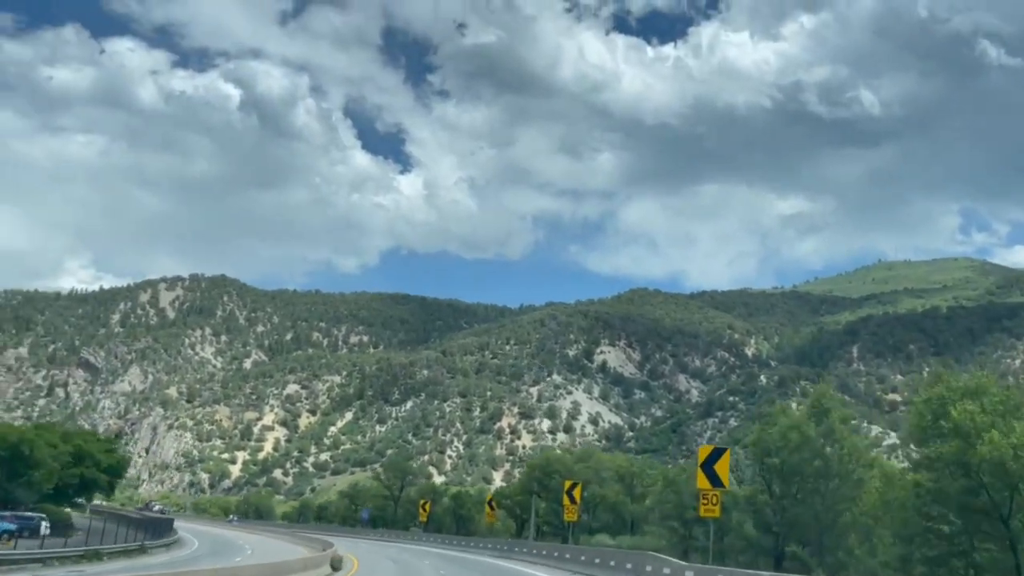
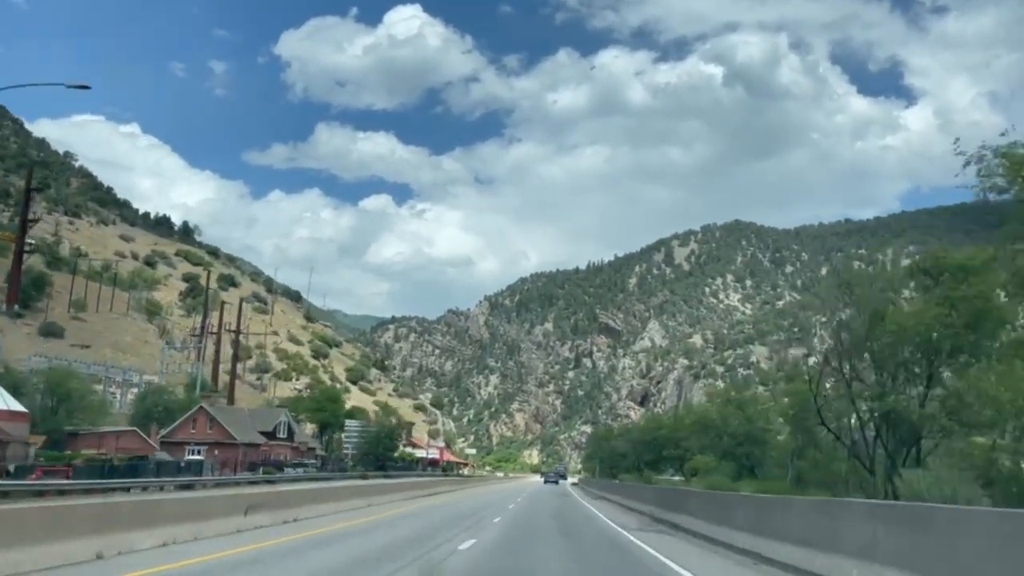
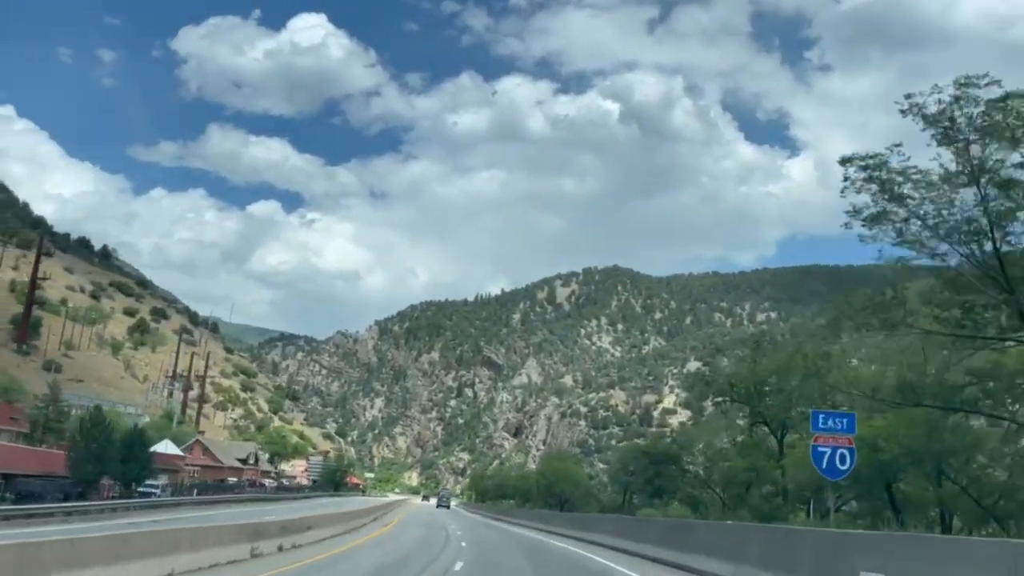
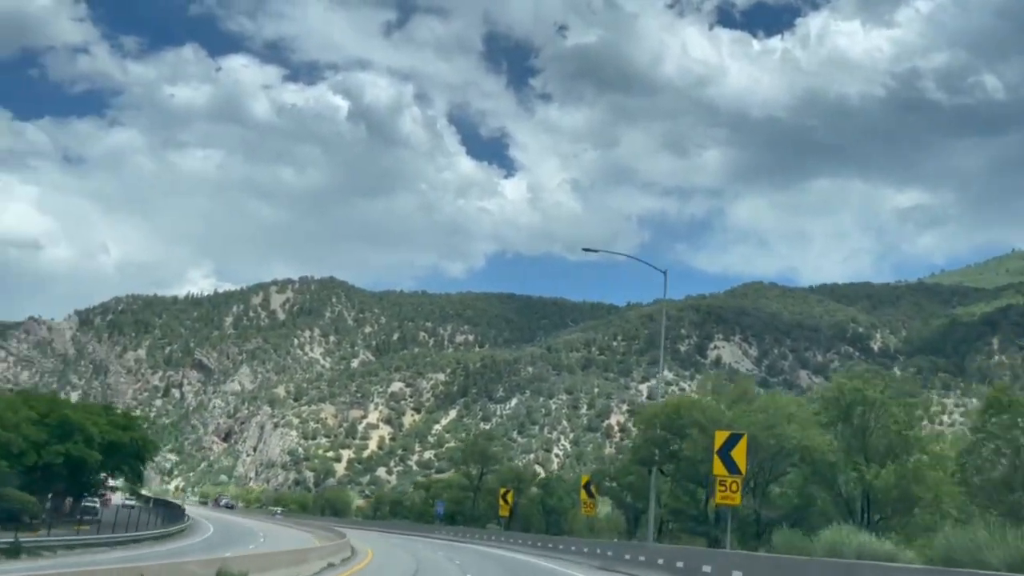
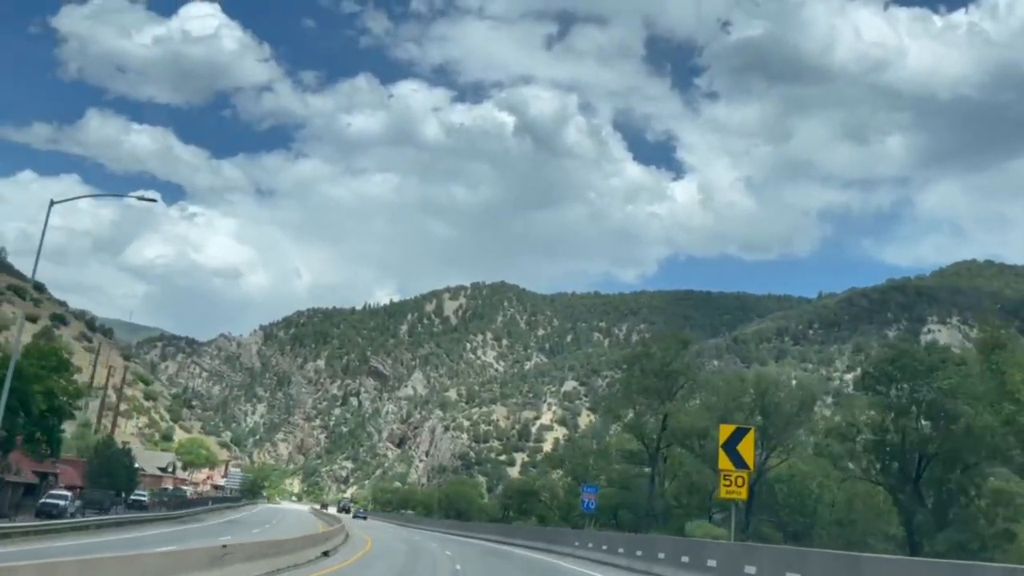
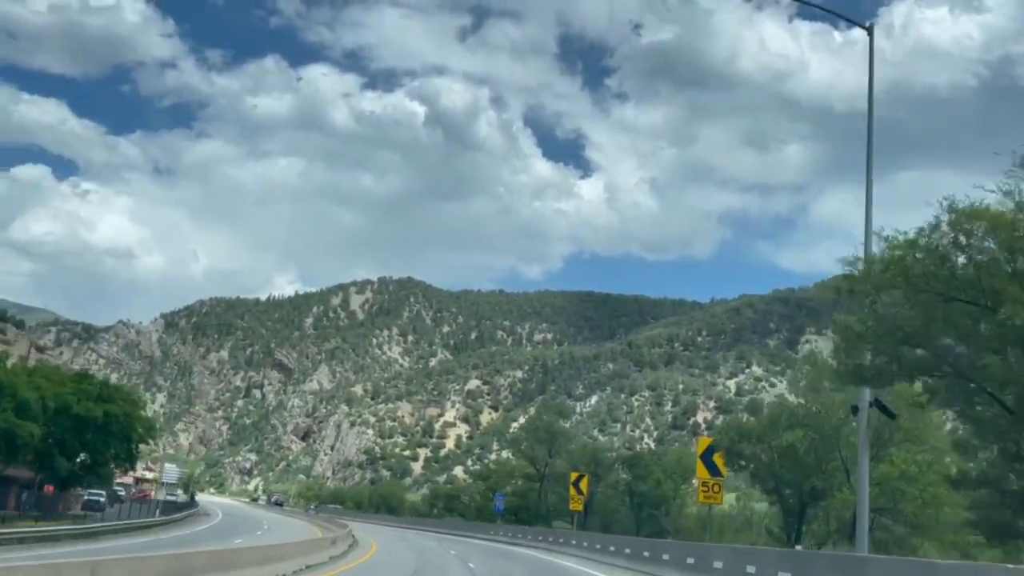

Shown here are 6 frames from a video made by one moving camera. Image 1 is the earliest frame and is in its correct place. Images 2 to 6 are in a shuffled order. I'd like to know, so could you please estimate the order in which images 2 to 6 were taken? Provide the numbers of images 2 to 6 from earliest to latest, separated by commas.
4, 6, 5, 3, 2
